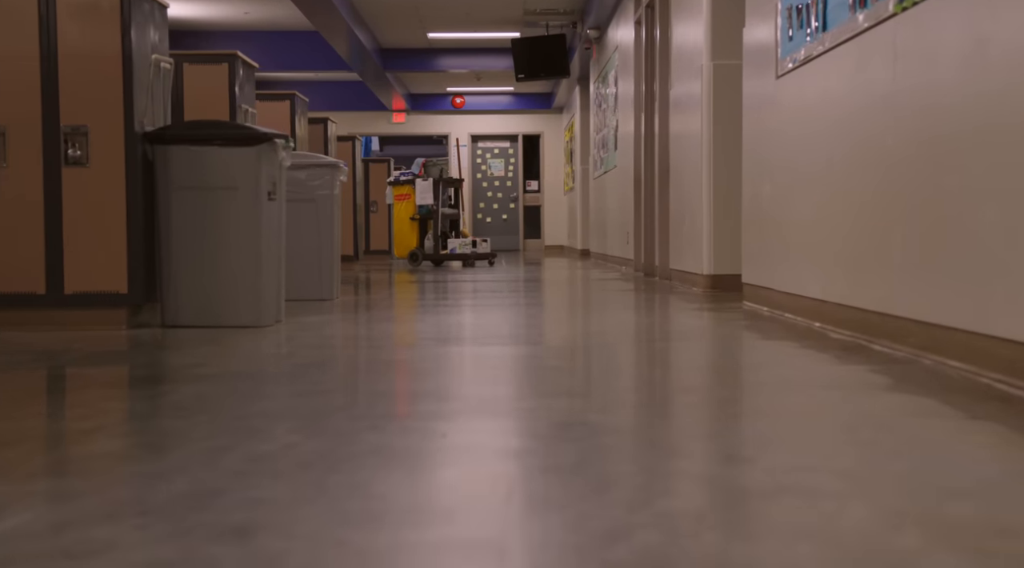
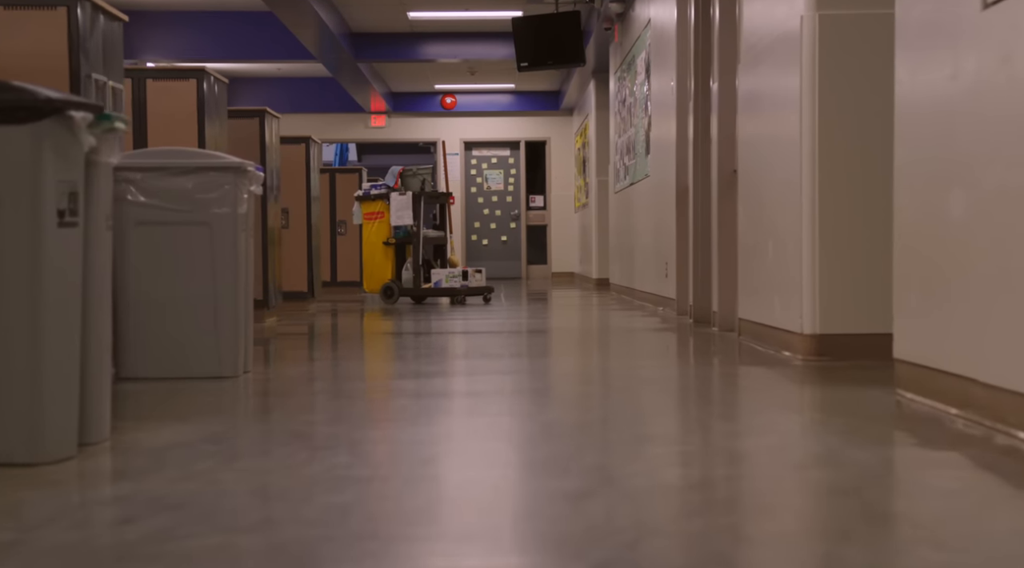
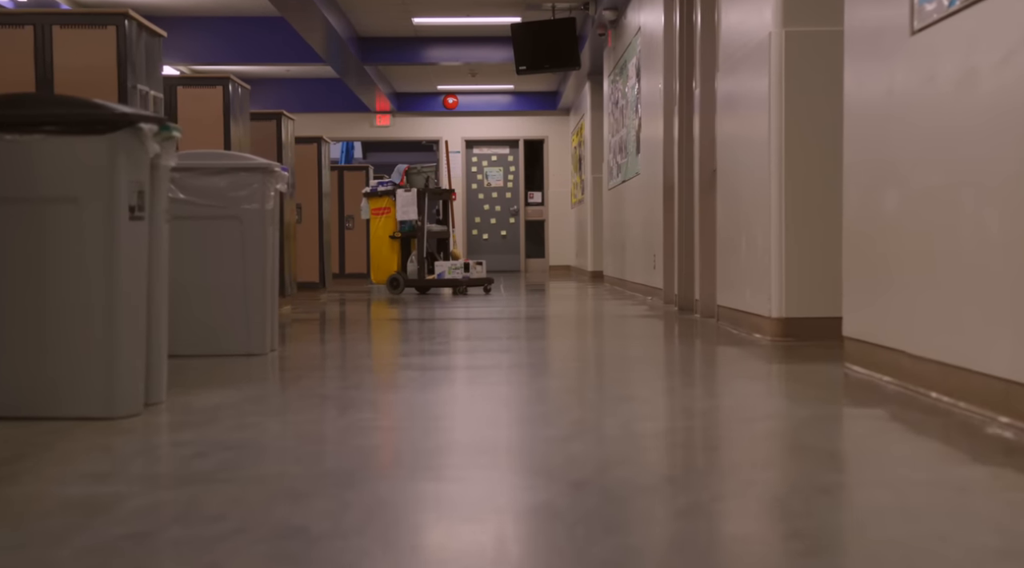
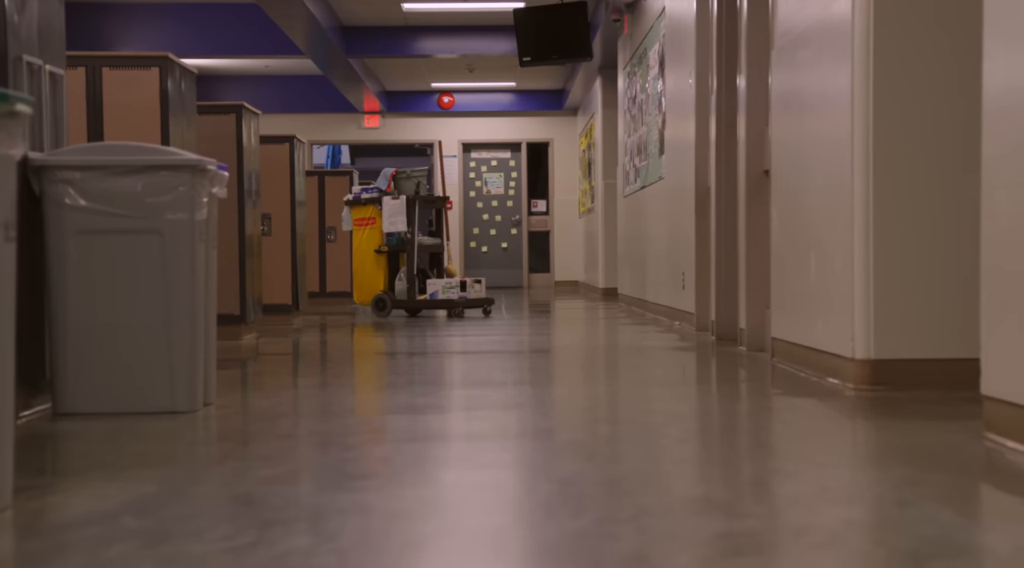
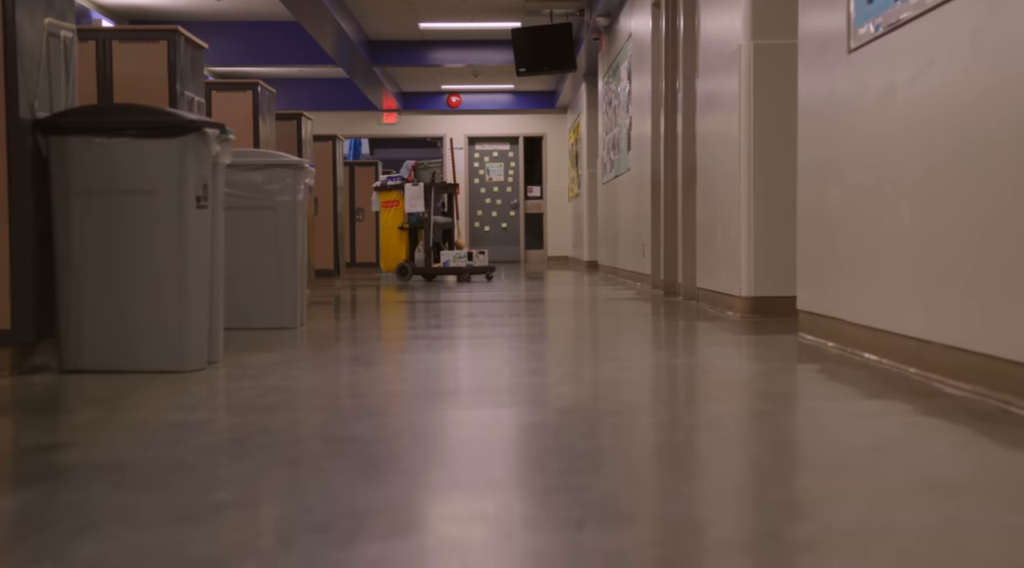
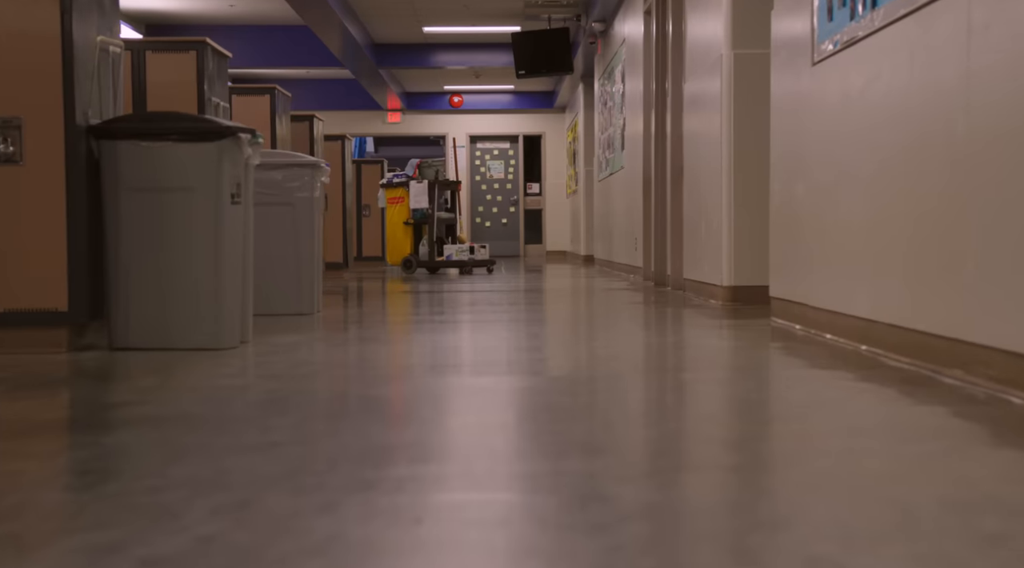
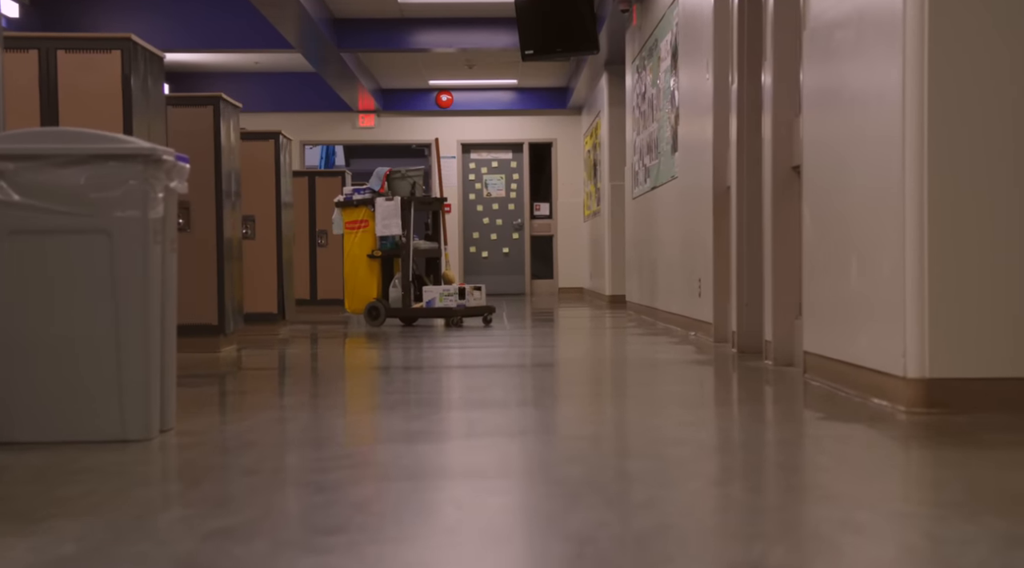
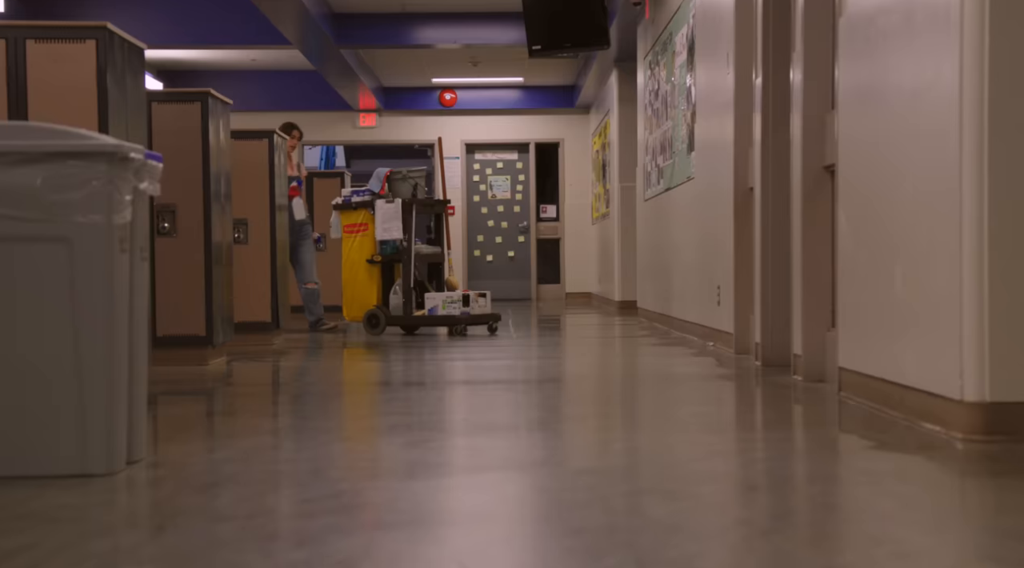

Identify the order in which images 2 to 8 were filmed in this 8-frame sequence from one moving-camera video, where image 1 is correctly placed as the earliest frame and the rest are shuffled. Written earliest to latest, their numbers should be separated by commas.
6, 5, 3, 2, 4, 7, 8
